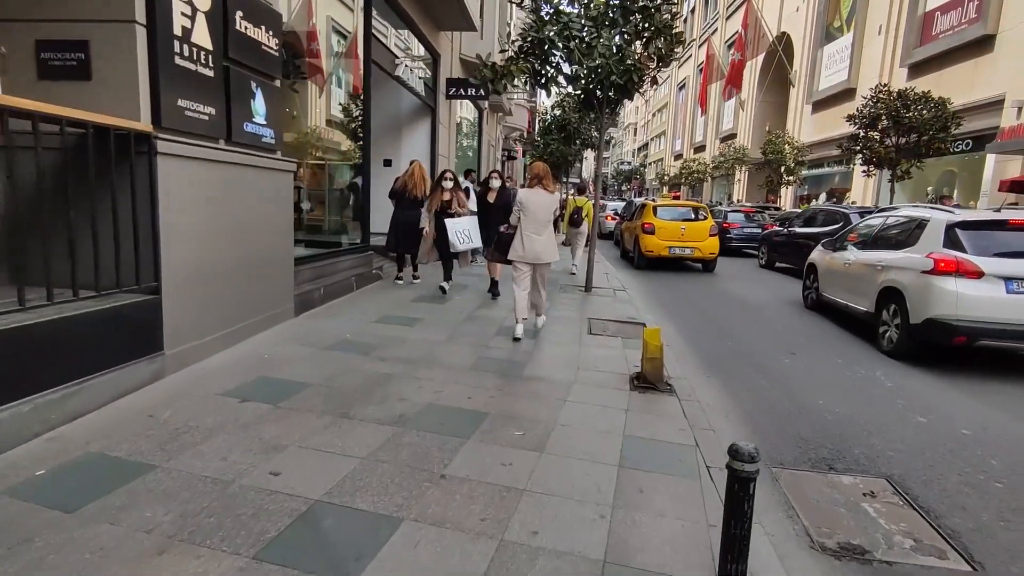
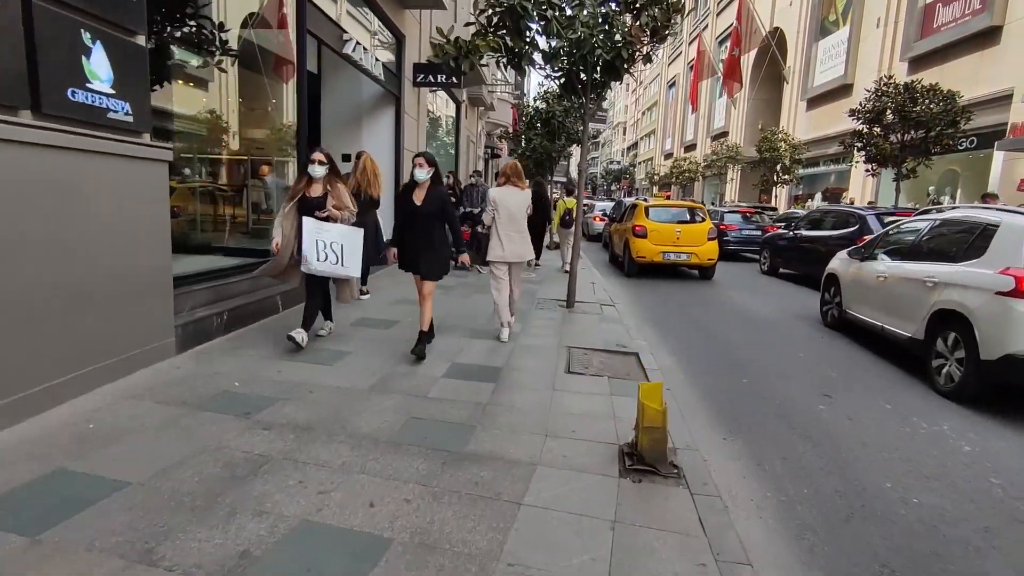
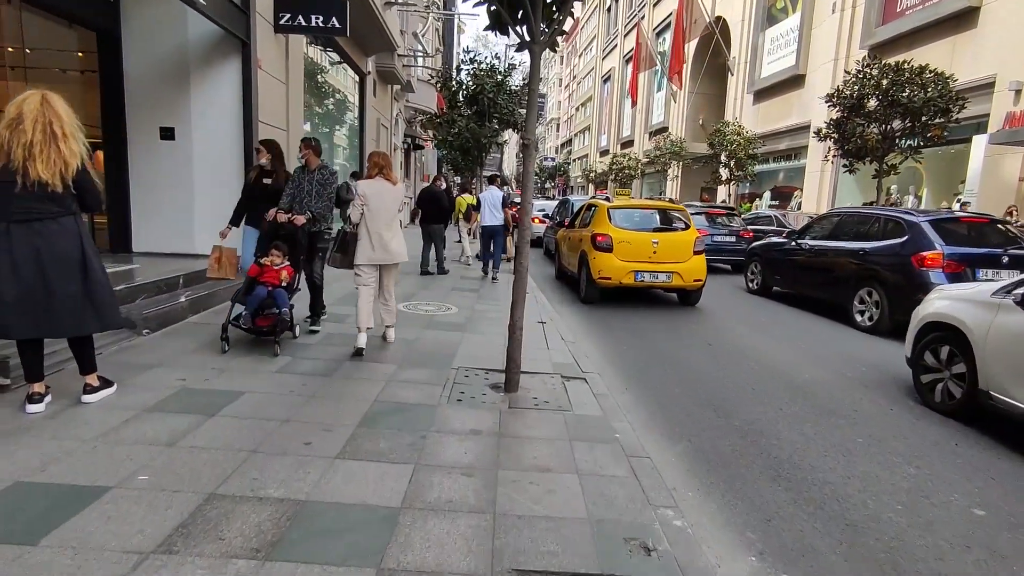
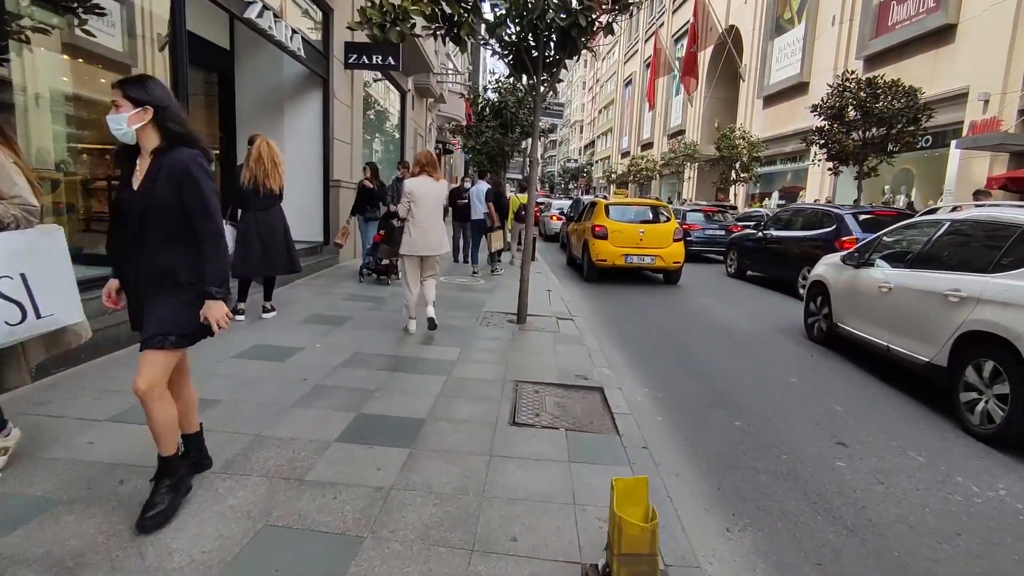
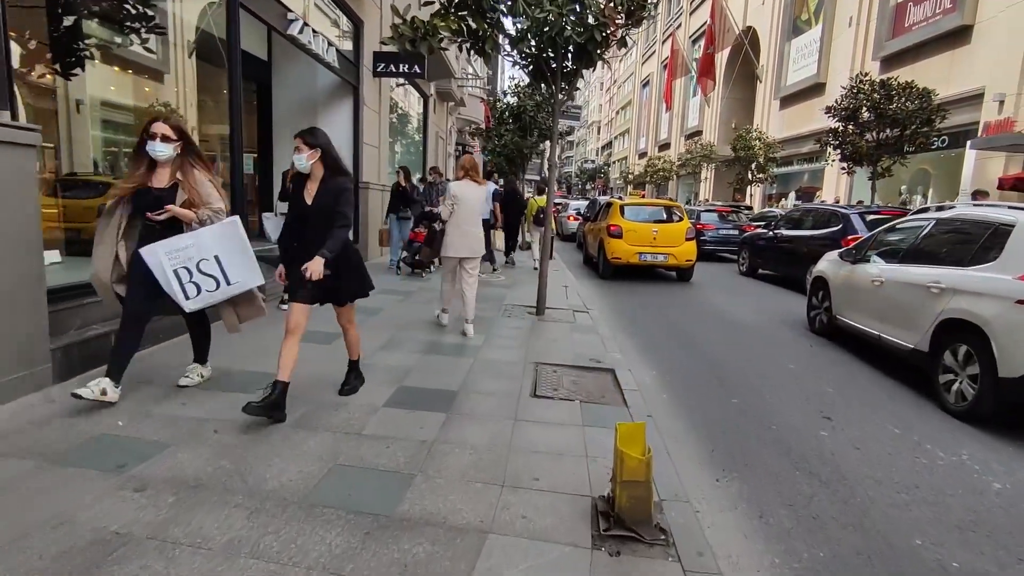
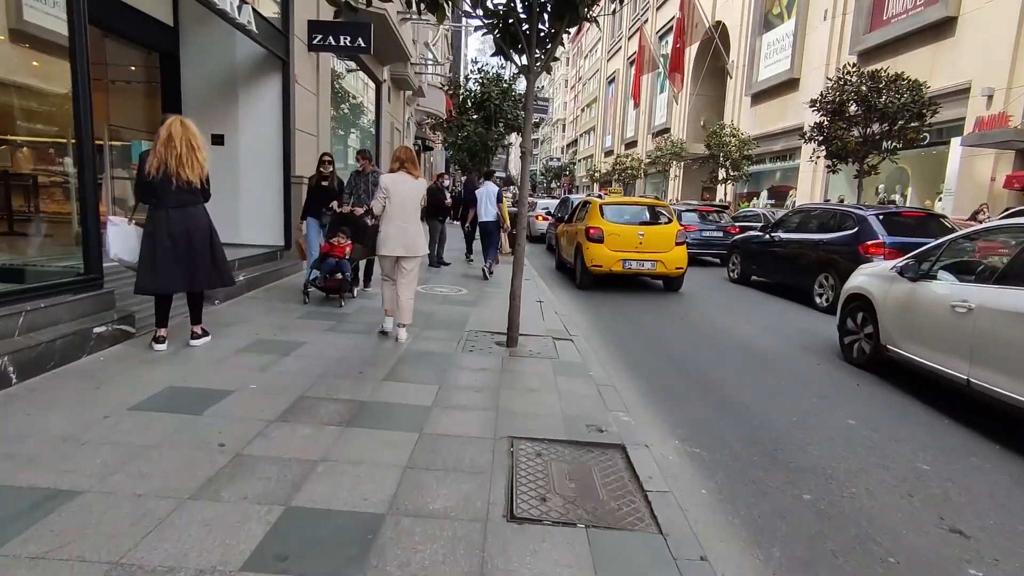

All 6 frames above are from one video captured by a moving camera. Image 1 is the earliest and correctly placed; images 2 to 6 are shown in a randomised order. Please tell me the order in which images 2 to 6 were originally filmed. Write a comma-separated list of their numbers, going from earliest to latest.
2, 5, 4, 6, 3
